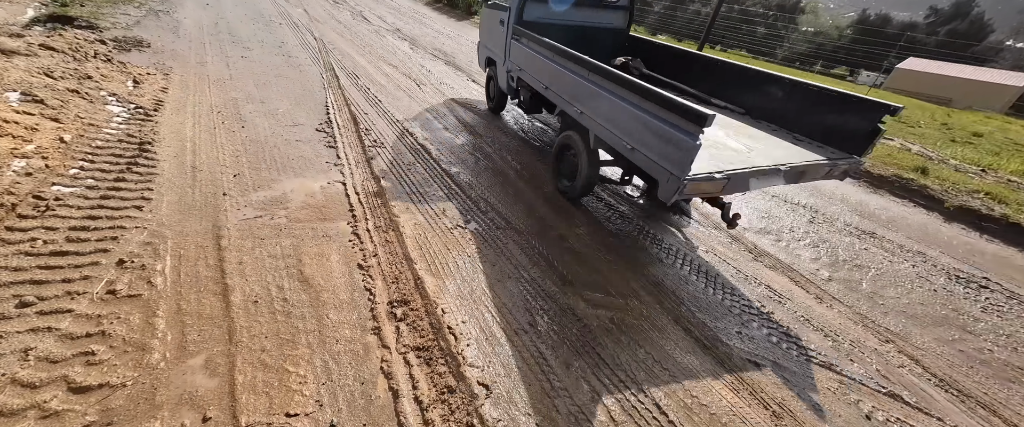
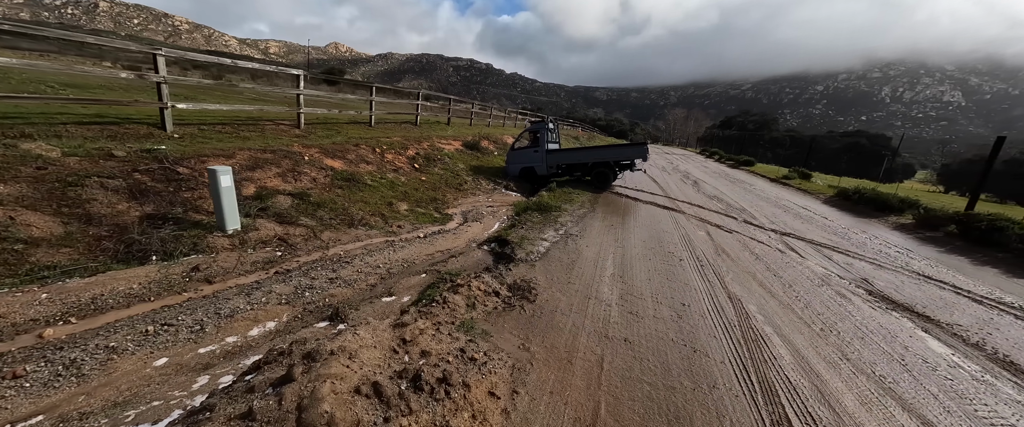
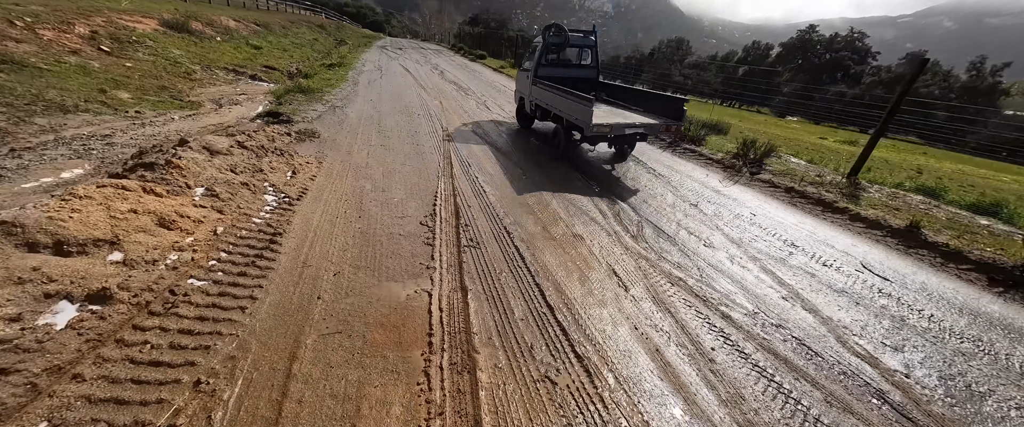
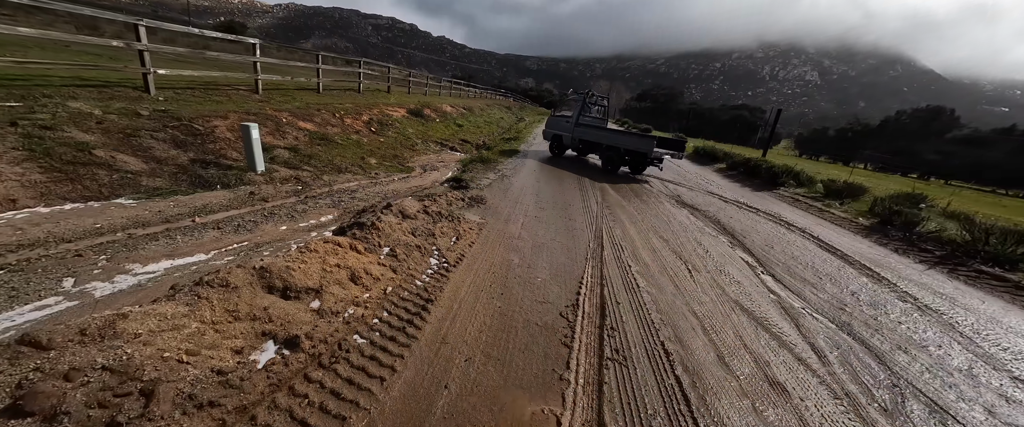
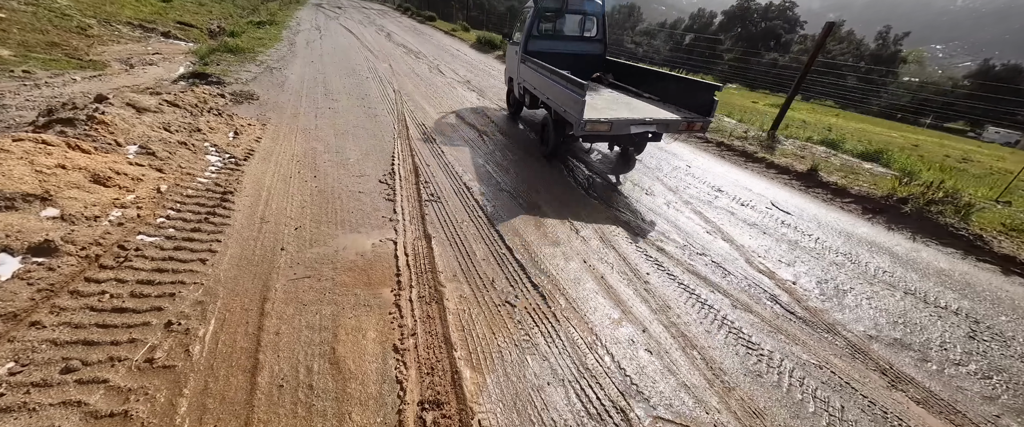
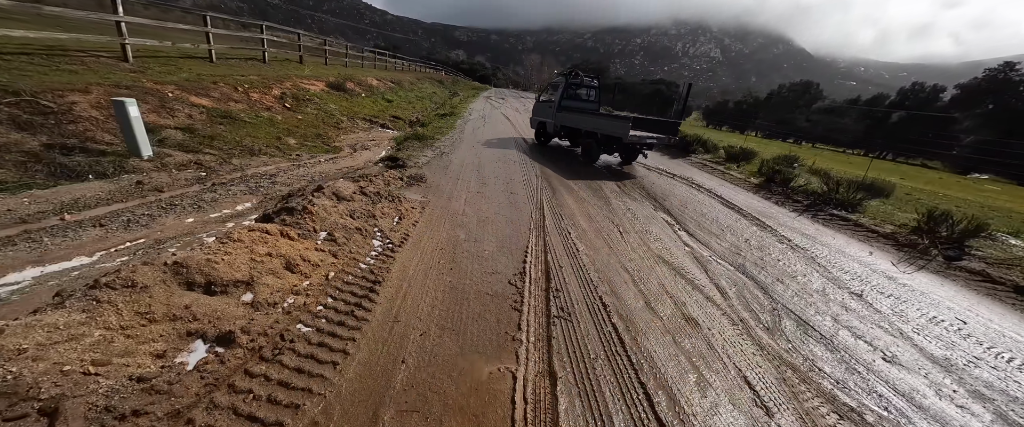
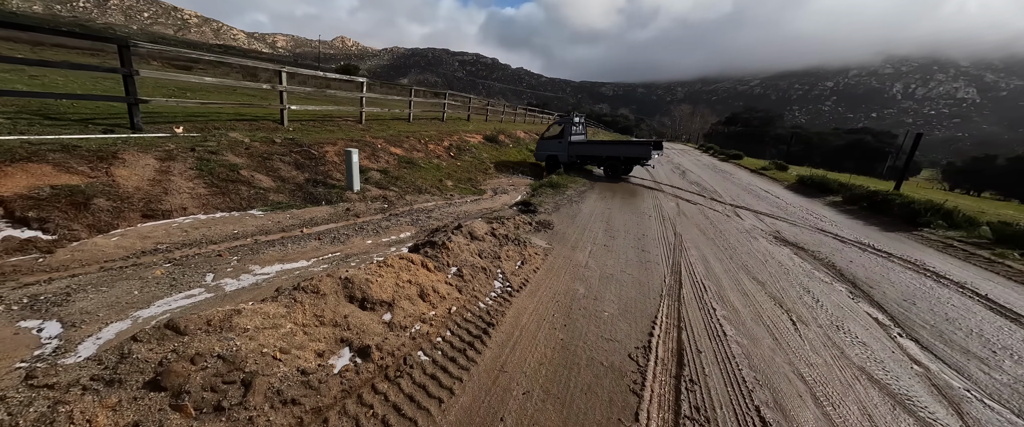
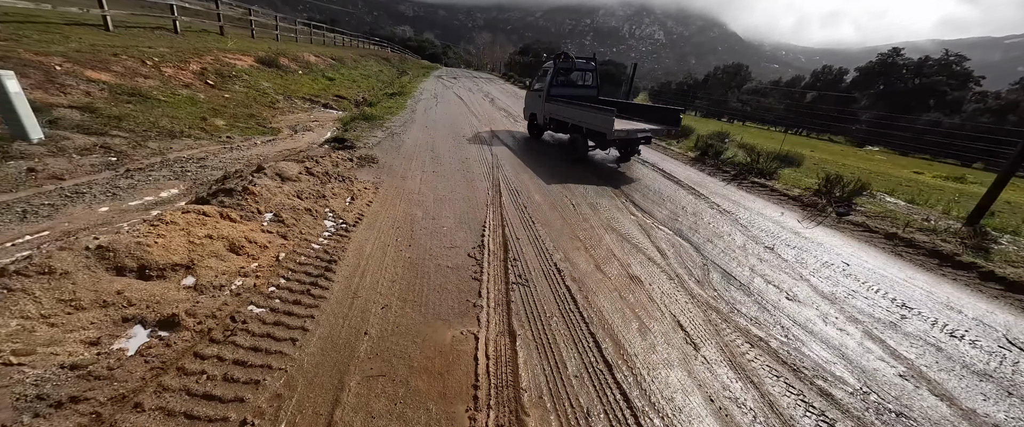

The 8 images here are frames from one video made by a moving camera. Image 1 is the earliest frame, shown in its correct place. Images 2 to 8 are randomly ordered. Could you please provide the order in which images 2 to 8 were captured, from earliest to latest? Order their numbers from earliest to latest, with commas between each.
5, 3, 8, 6, 4, 7, 2
